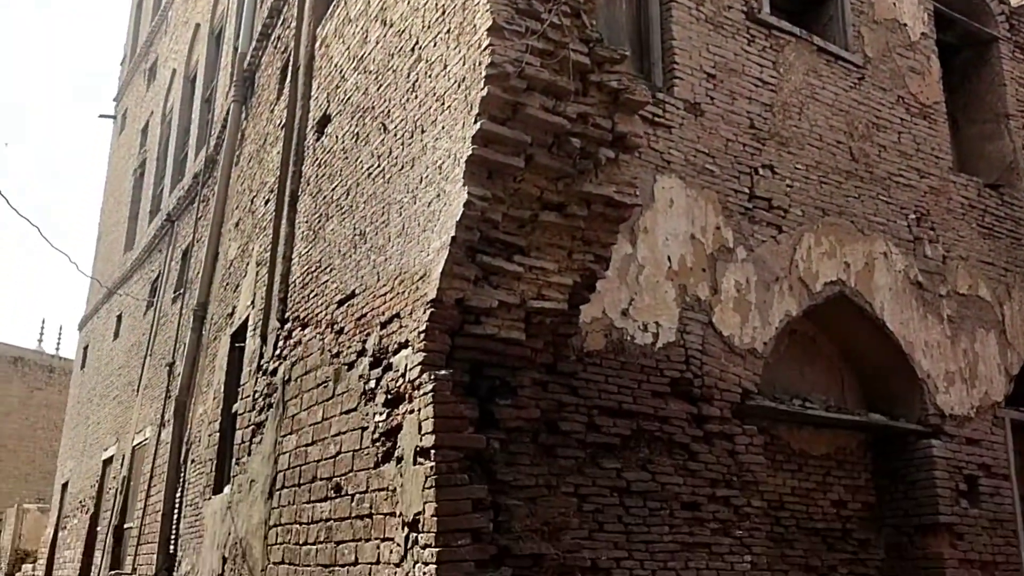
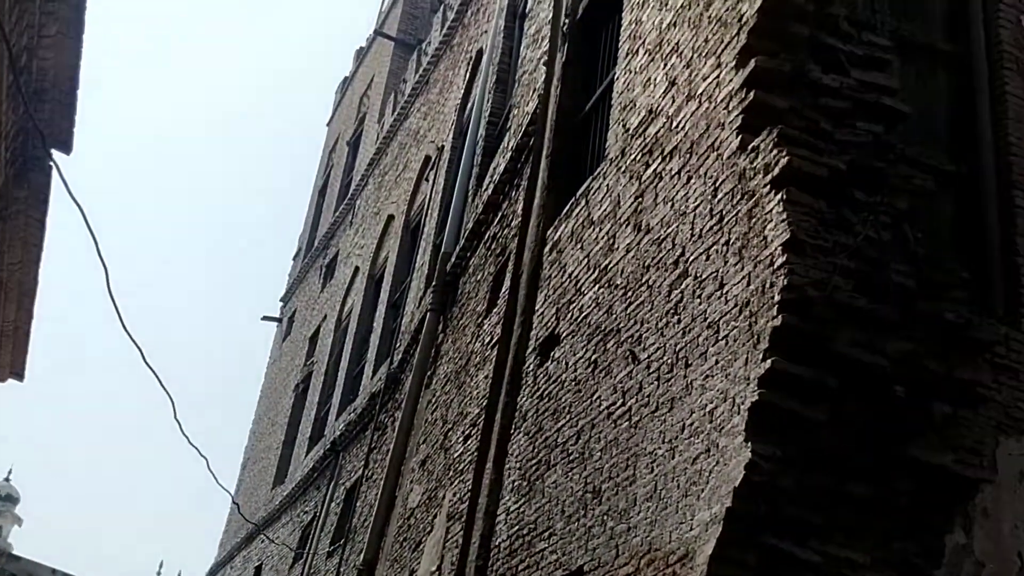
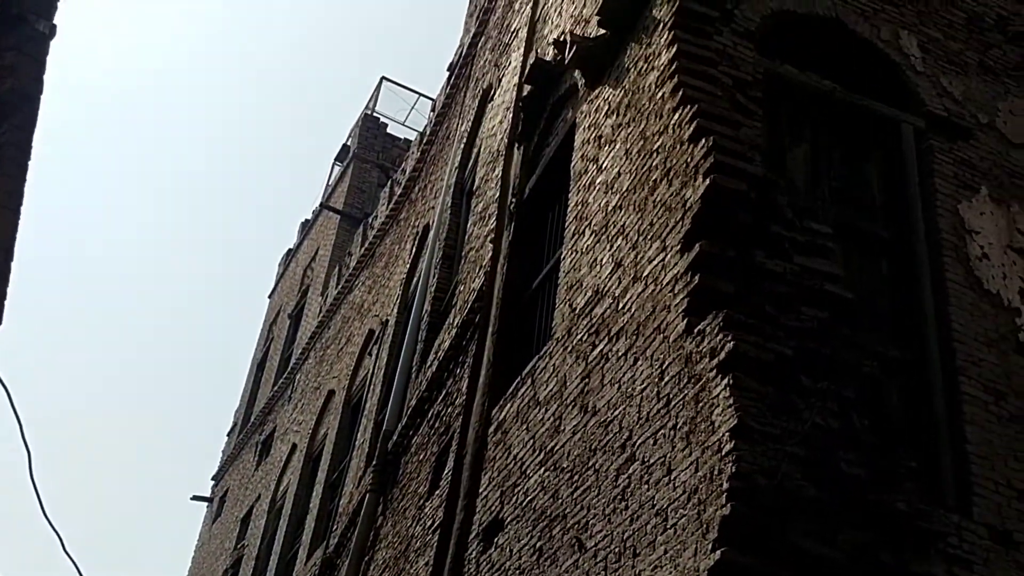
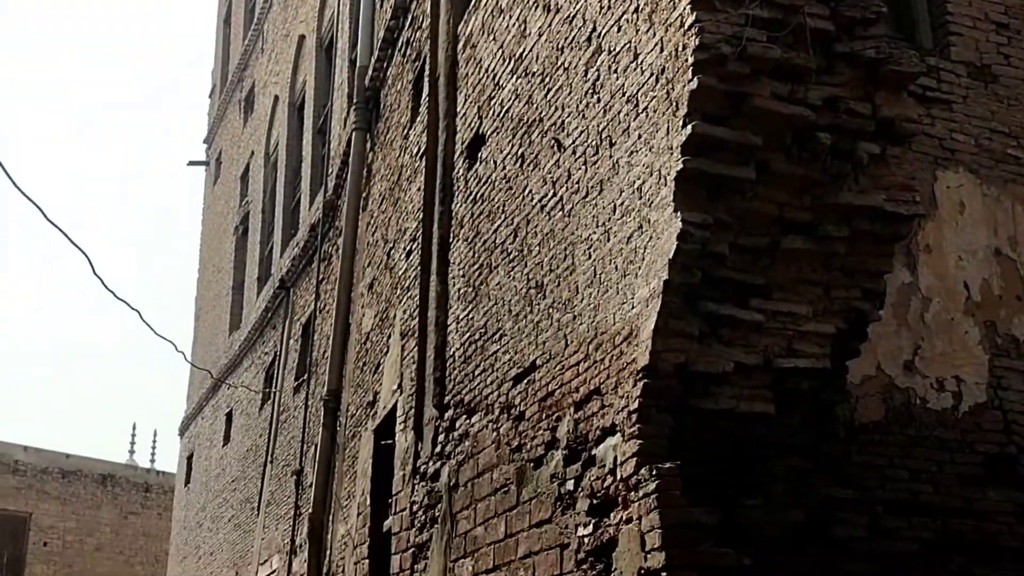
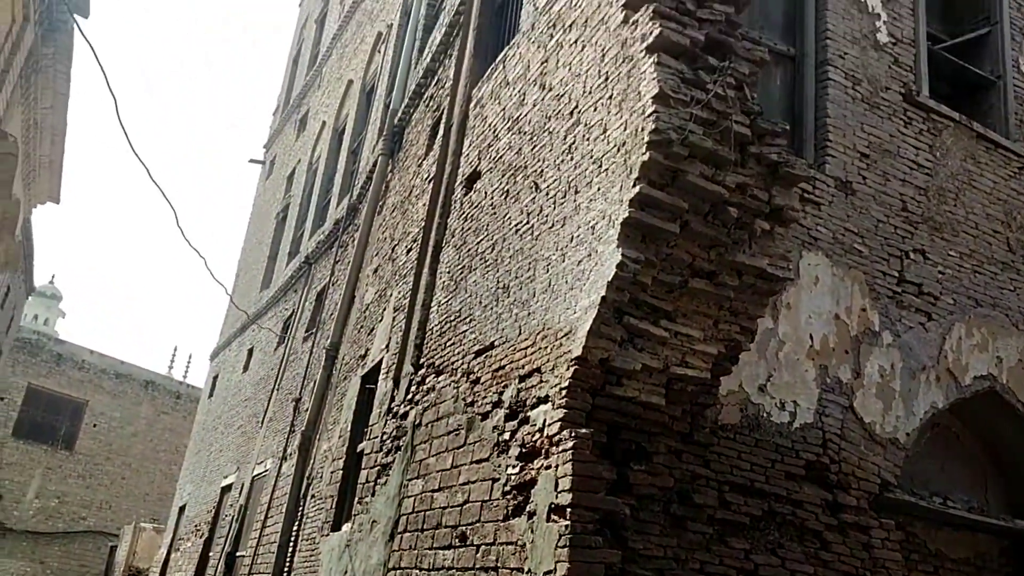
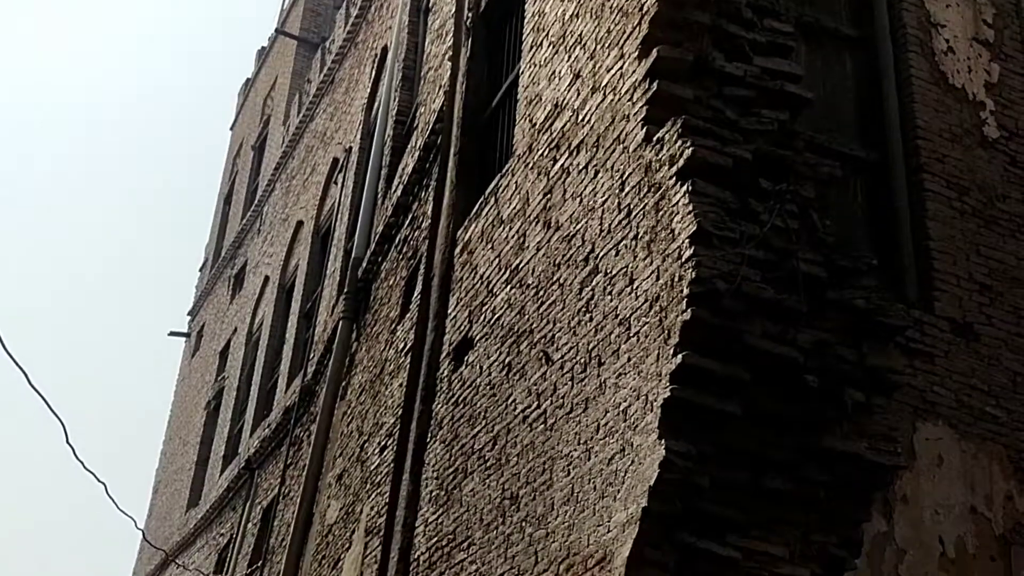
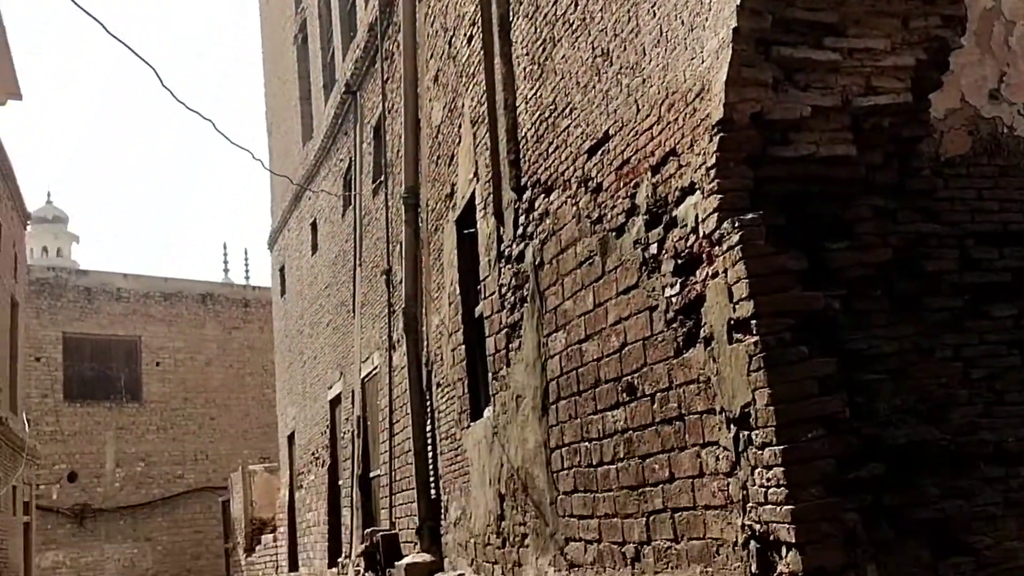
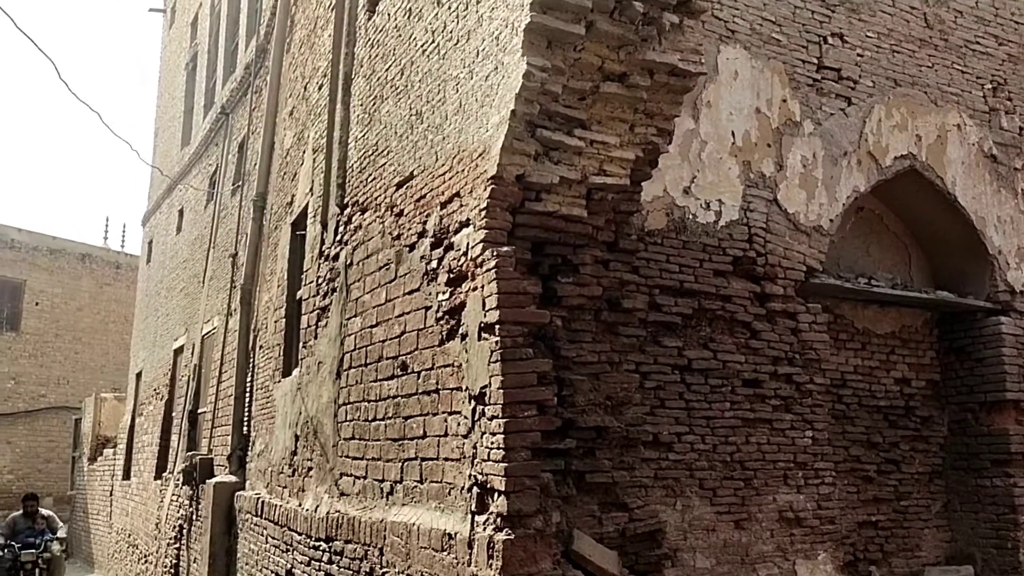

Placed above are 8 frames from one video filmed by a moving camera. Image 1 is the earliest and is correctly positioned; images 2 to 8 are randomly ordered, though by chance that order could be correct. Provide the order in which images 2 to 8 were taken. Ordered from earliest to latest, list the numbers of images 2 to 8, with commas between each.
8, 5, 2, 3, 6, 4, 7
